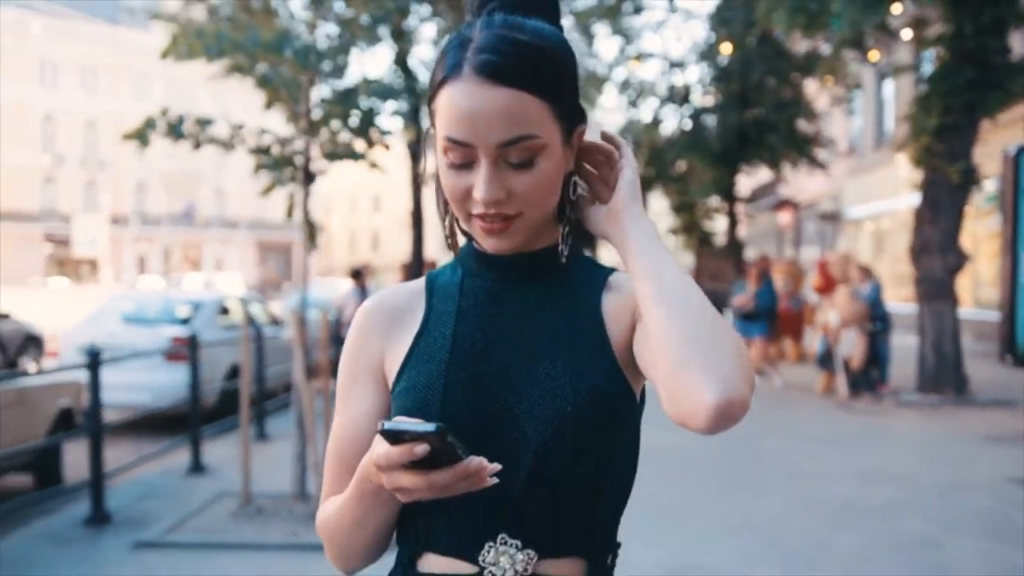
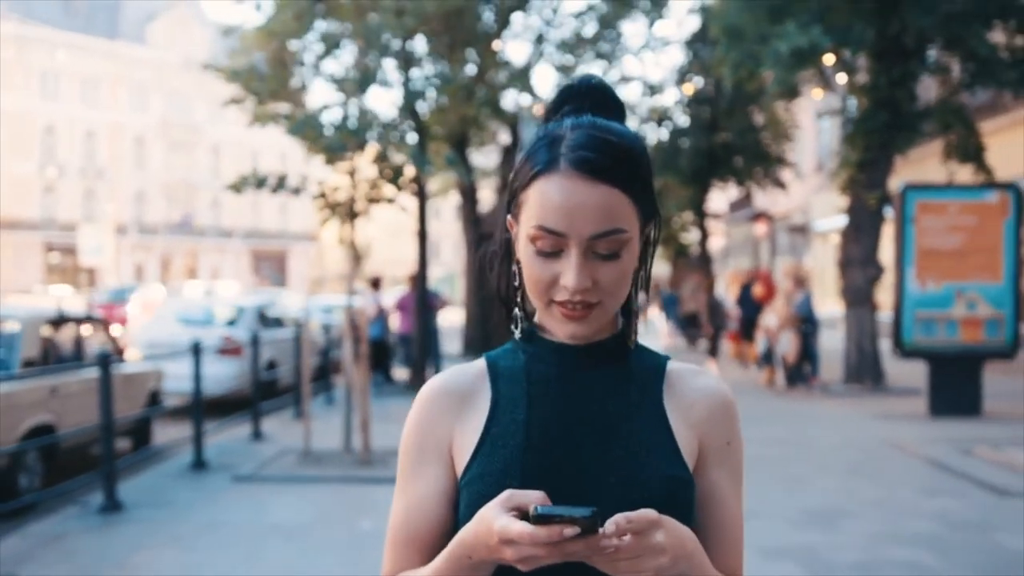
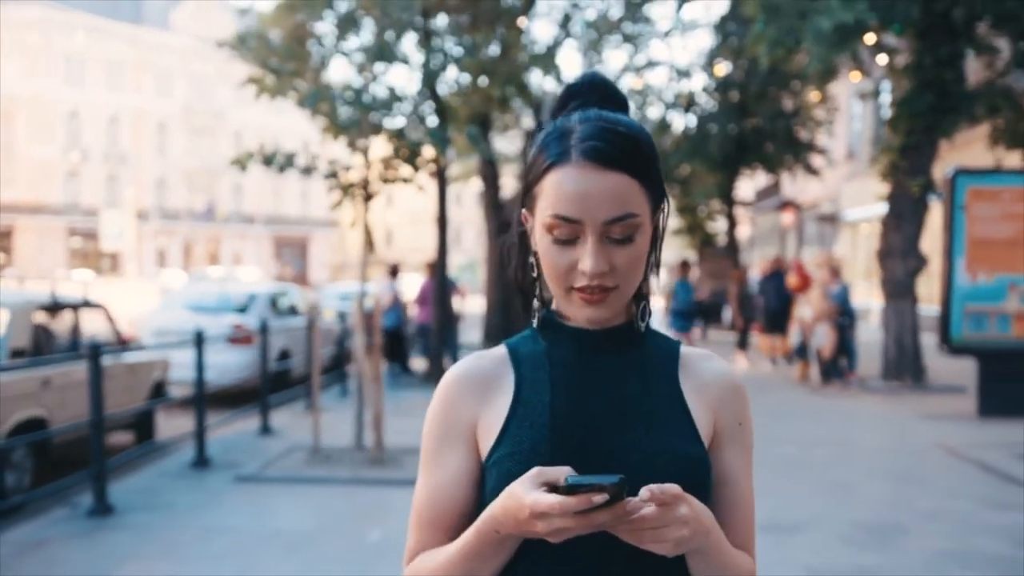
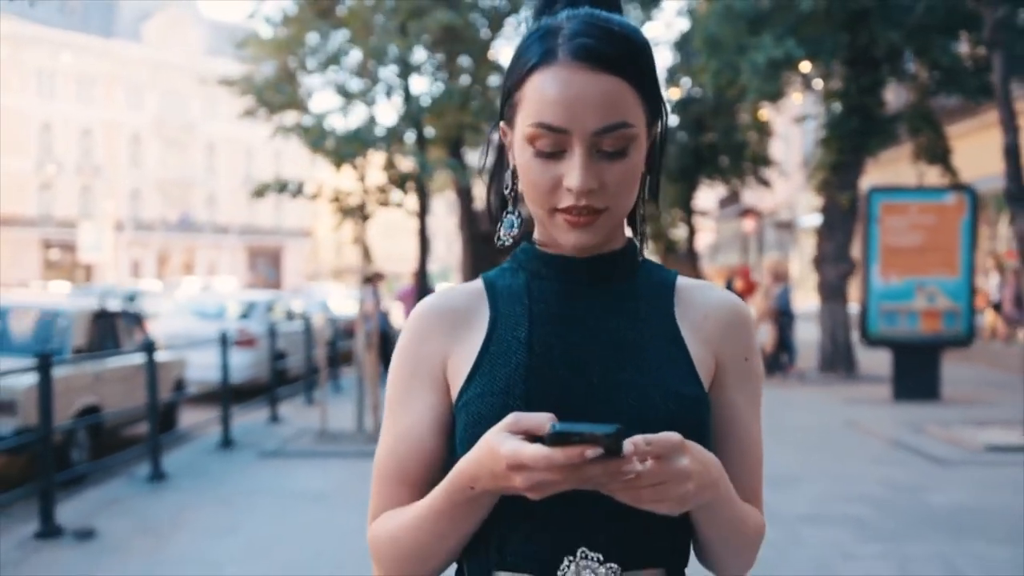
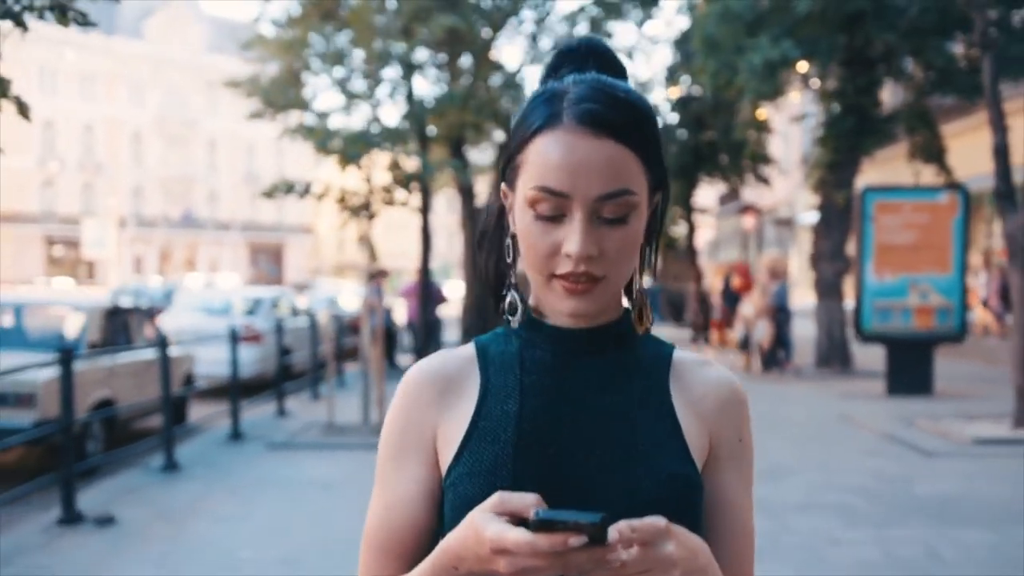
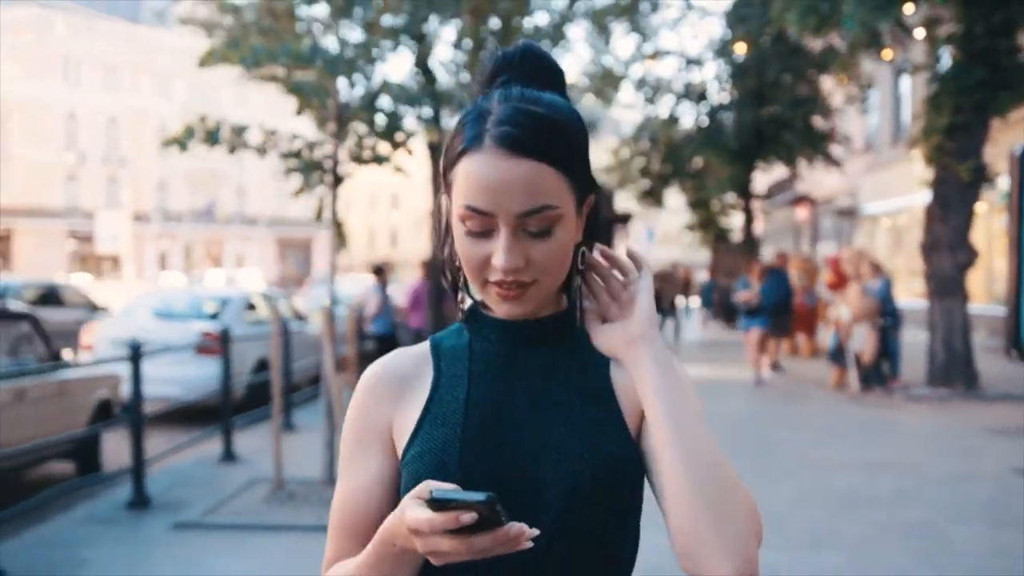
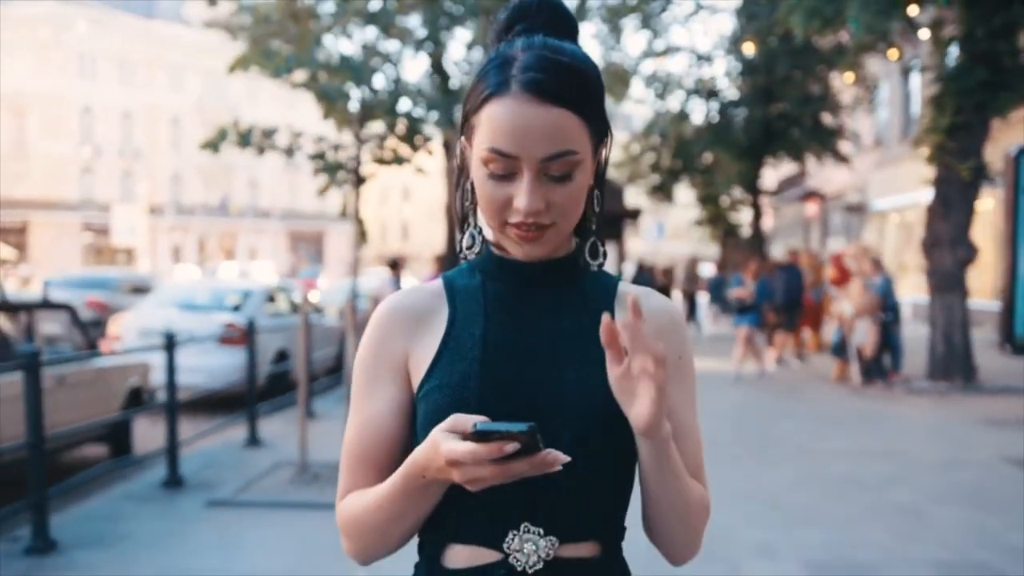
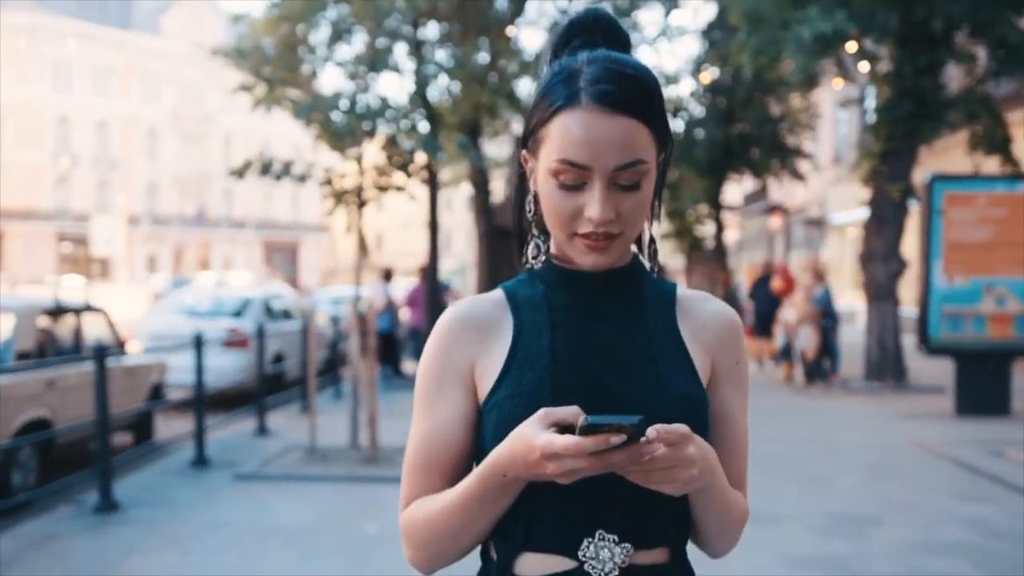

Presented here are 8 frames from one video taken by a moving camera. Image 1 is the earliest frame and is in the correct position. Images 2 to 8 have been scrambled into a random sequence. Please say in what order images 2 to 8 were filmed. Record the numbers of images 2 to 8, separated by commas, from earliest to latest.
6, 7, 3, 8, 2, 4, 5
